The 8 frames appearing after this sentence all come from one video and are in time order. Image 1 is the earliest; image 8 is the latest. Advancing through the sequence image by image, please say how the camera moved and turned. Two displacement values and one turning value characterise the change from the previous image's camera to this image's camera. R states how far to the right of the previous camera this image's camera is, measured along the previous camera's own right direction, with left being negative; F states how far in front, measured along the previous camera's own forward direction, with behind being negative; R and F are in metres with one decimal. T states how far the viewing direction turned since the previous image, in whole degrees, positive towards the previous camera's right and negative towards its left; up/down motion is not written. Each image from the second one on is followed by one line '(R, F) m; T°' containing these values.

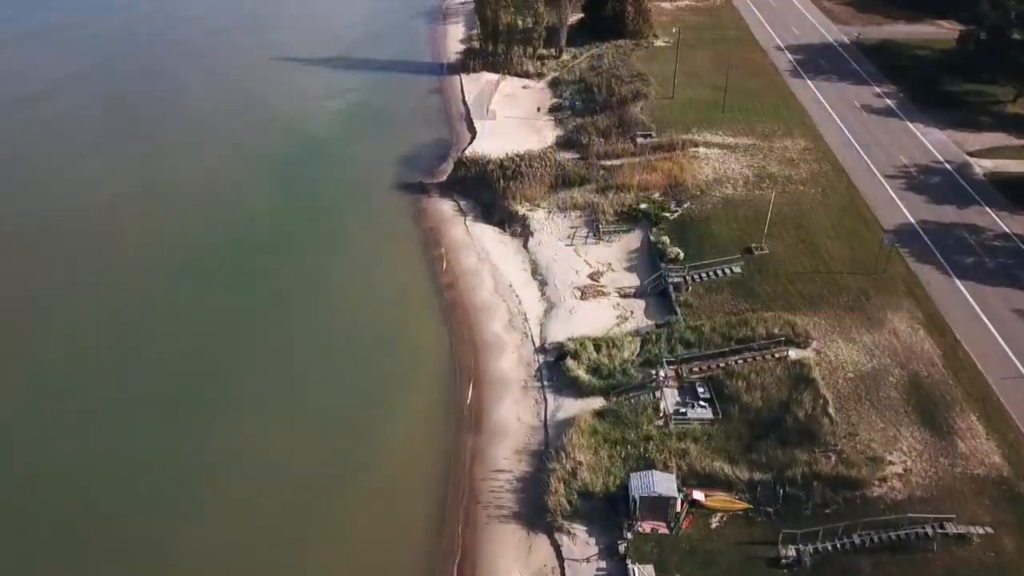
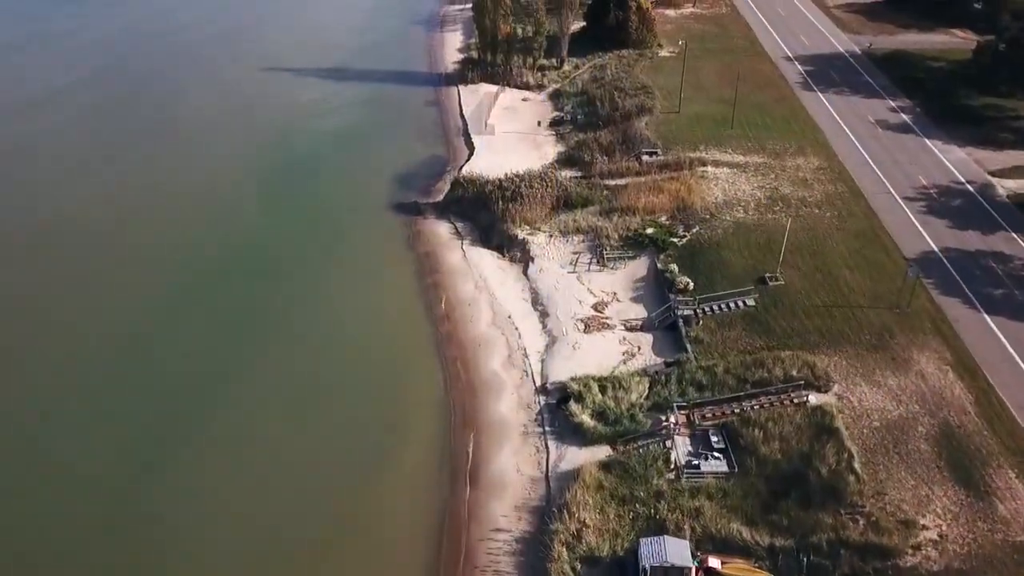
(0.0, +1.8) m; 0°
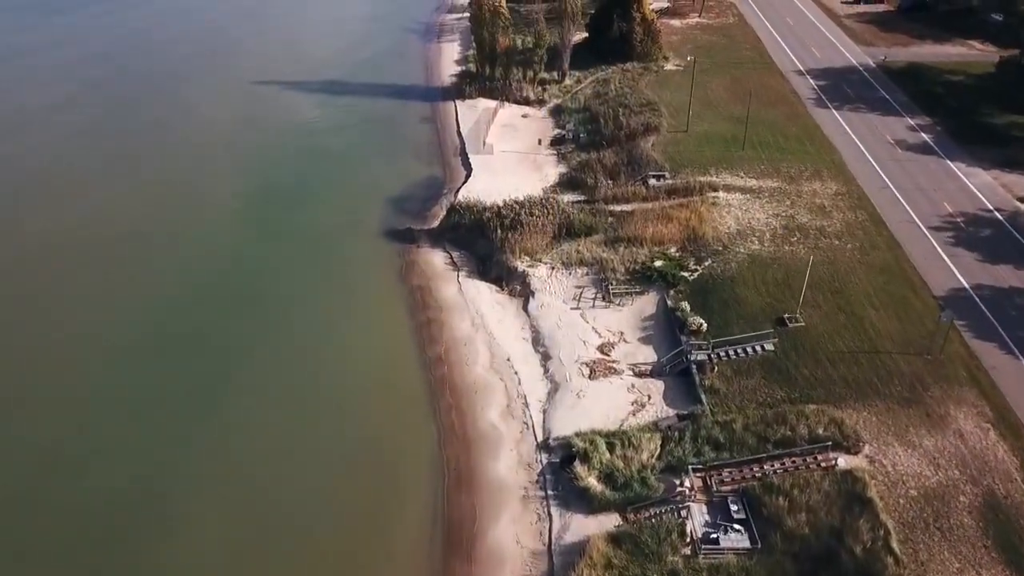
(0.0, +2.1) m; 0°
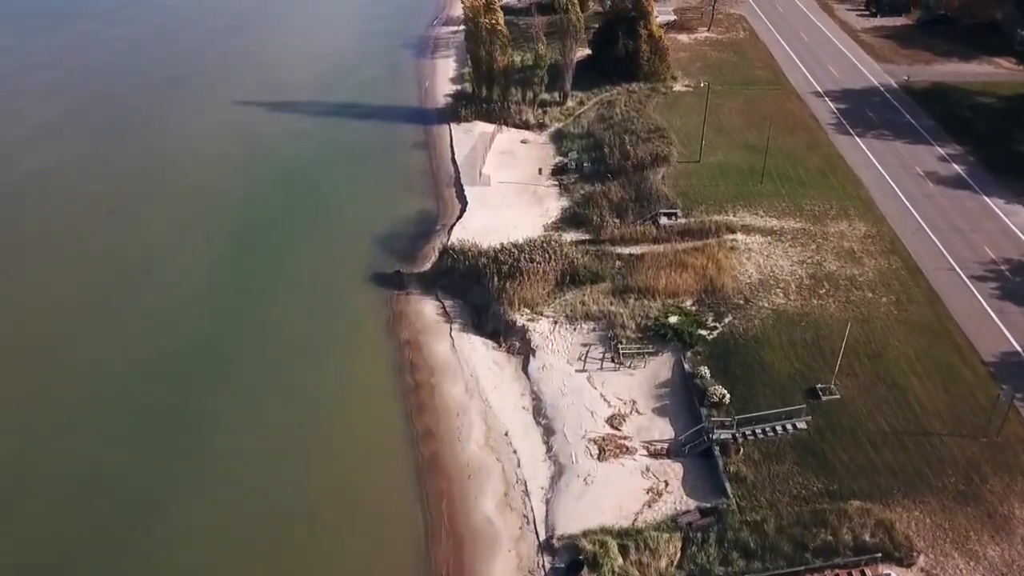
(0.0, +3.0) m; 0°
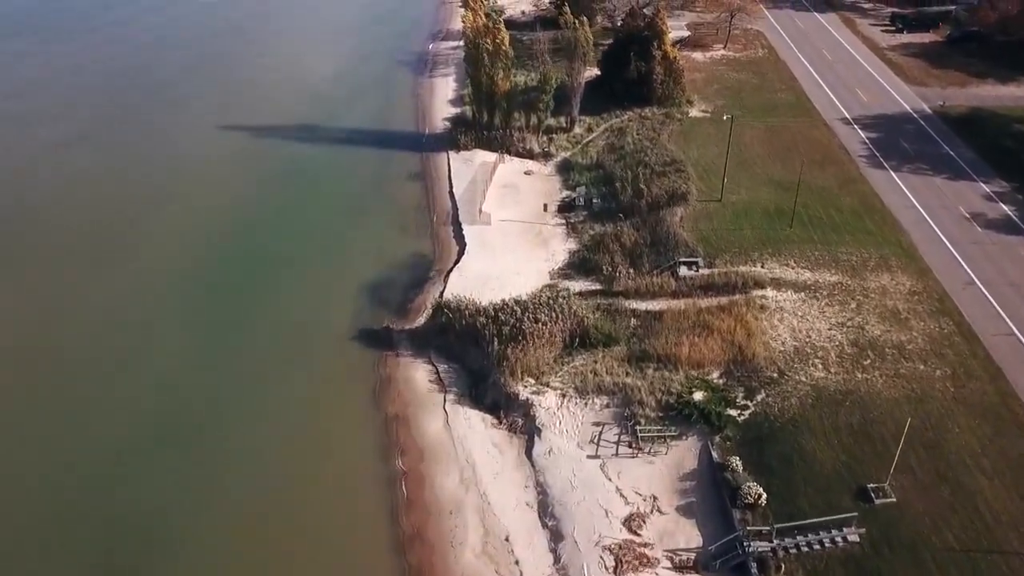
(0.0, +3.3) m; 0°
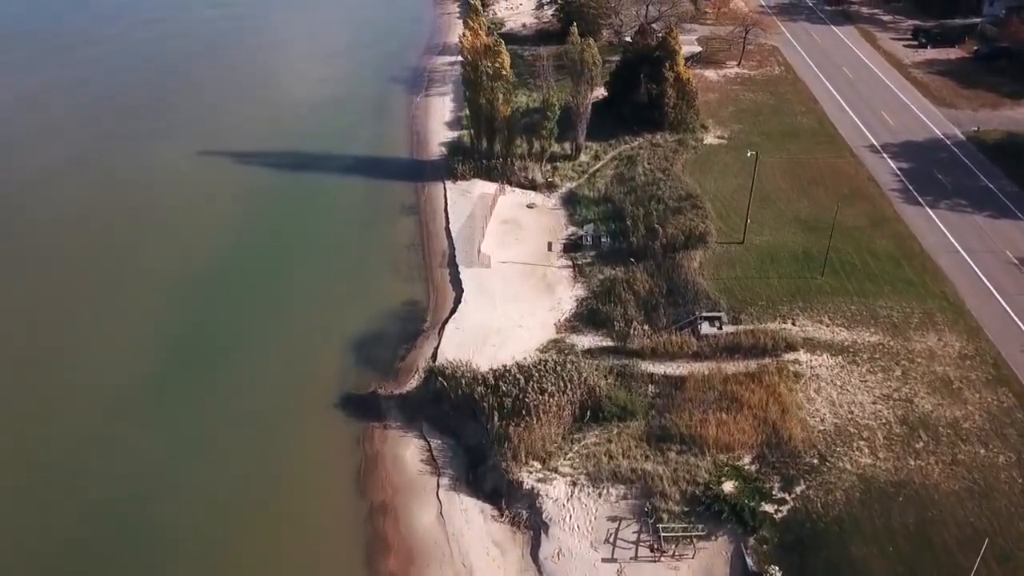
(-0.1, +3.0) m; 0°
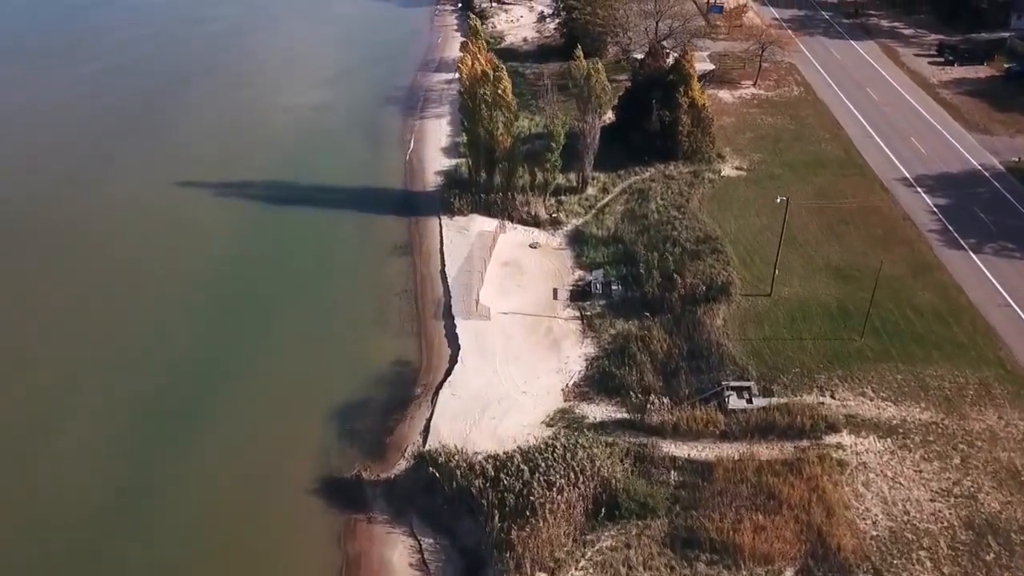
(-0.1, +3.1) m; 0°
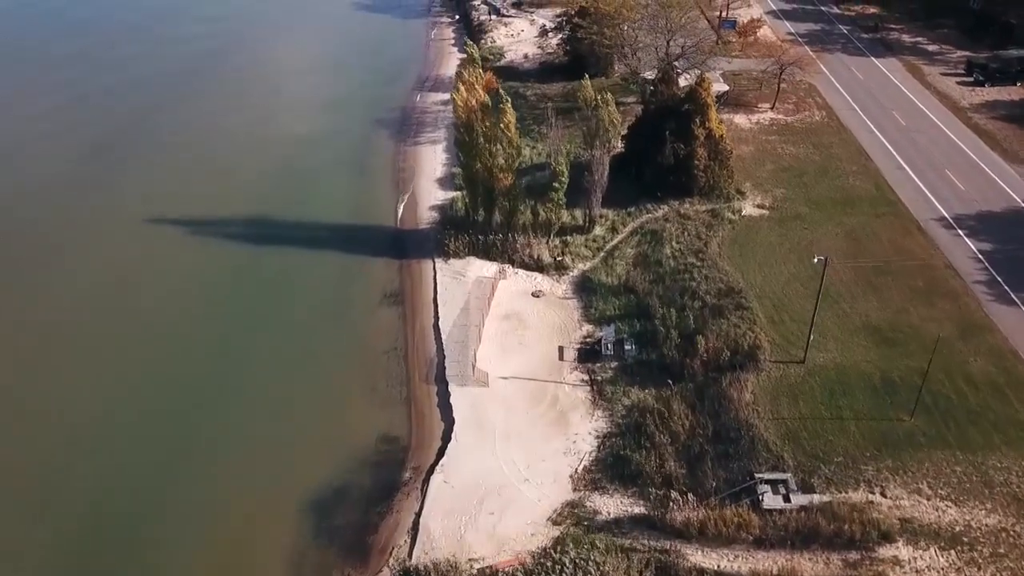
(0.0, +3.1) m; 0°
